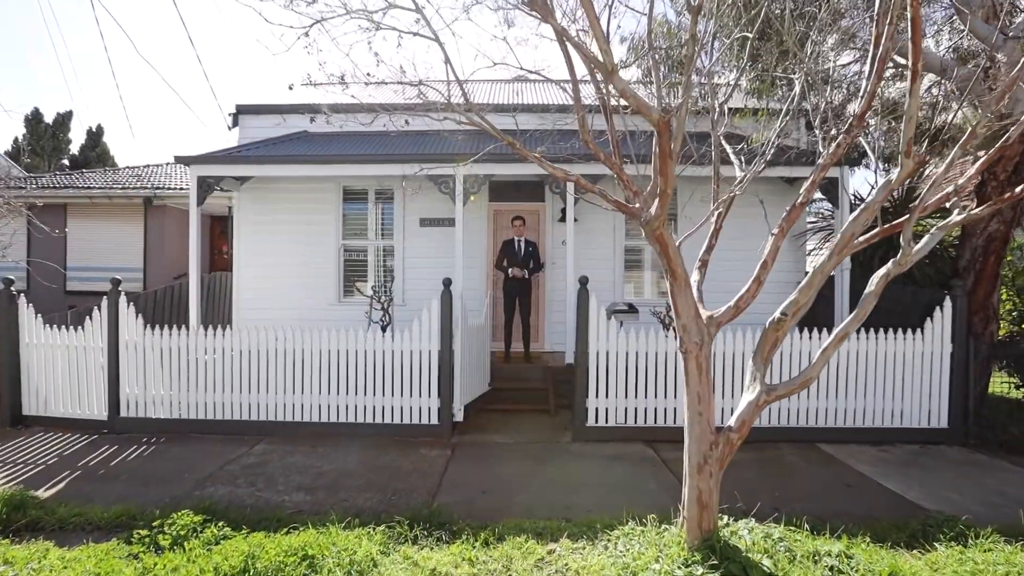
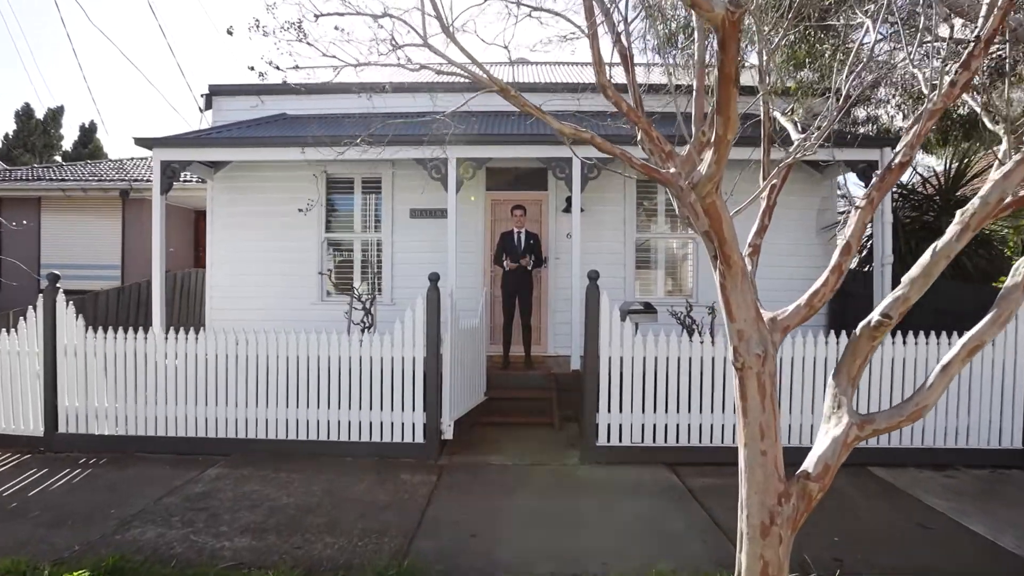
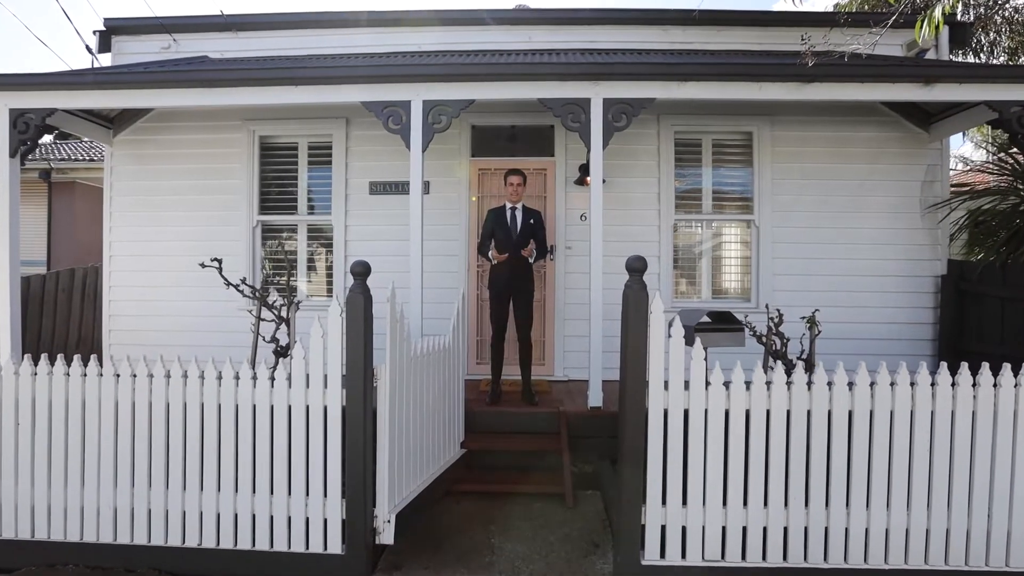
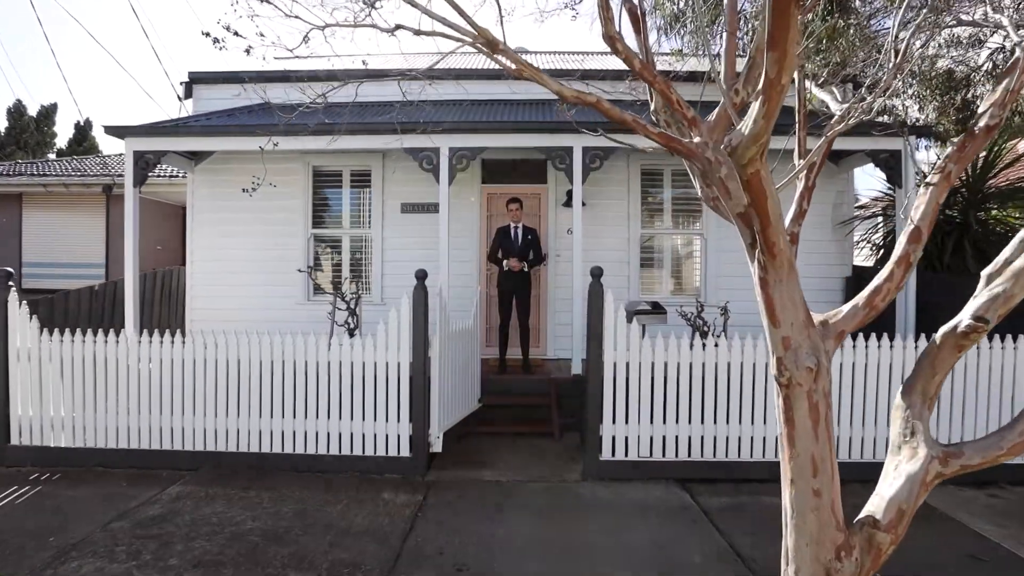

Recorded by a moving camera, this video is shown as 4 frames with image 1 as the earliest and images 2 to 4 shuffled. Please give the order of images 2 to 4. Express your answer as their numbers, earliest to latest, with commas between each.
2, 4, 3
